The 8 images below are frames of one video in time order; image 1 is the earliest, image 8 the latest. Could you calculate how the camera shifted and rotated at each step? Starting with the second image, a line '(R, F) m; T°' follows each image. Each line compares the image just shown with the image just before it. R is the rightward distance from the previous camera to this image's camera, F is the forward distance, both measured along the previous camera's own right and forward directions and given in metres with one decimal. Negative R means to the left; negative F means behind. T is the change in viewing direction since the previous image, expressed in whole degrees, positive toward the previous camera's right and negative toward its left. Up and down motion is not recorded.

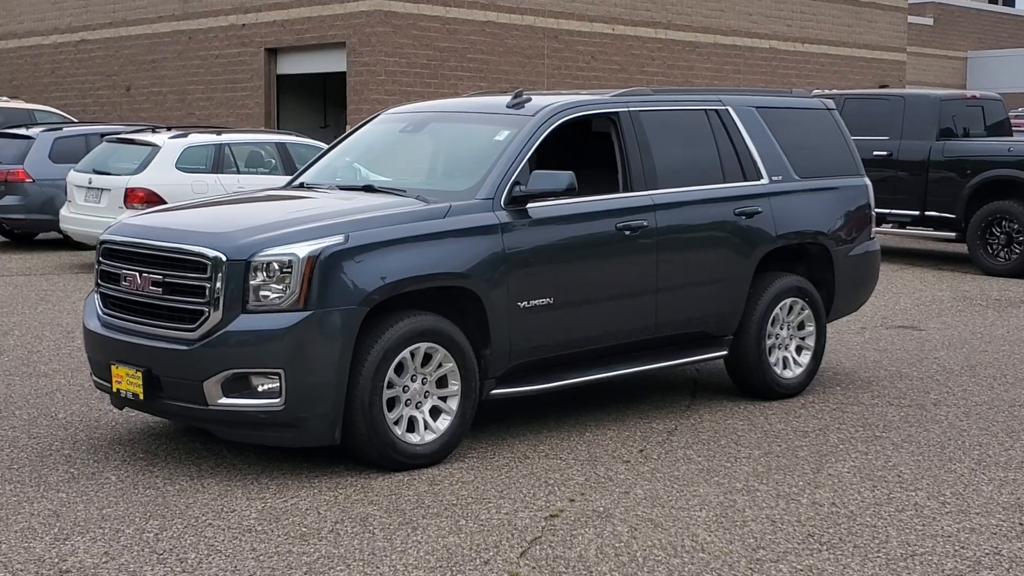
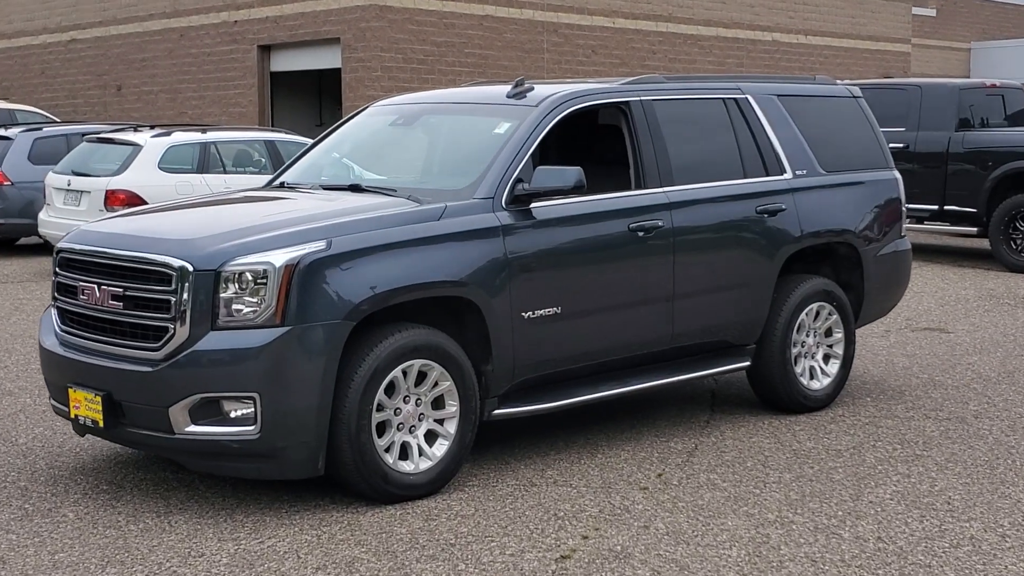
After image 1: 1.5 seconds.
(0.0, +0.6) m; 0°
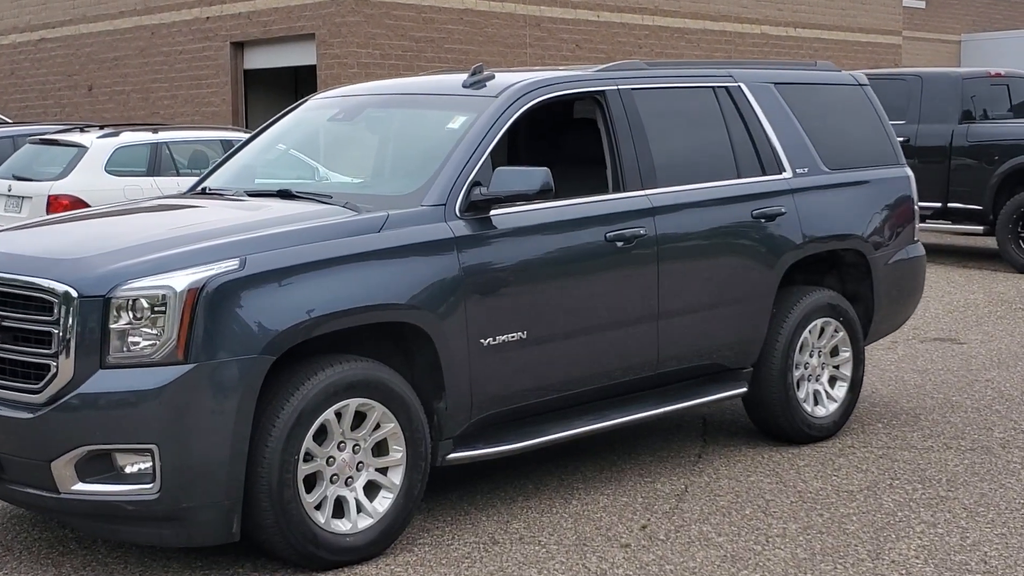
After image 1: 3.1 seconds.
(+0.1, +0.9) m; 0°
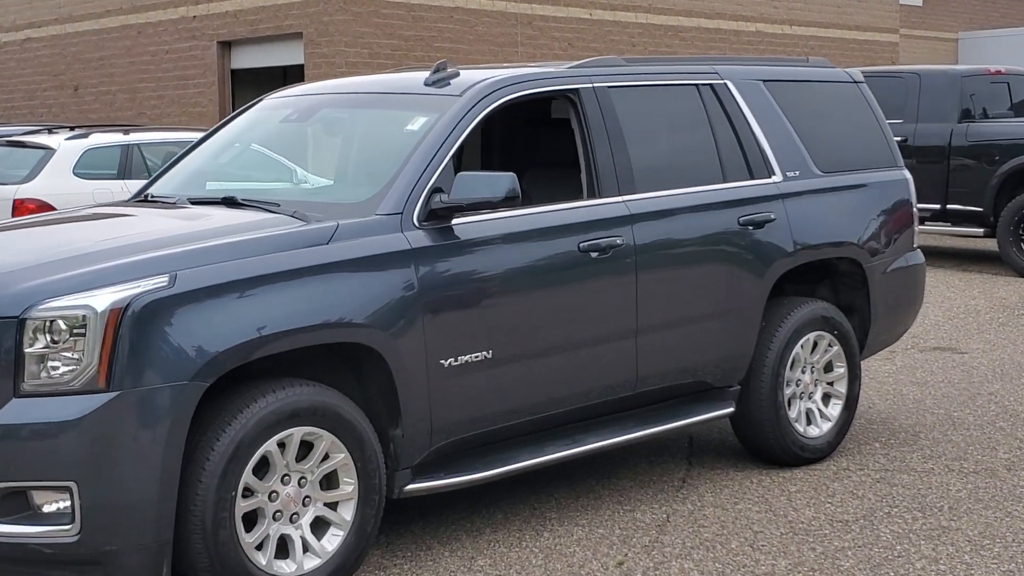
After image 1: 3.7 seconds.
(+0.1, +0.4) m; 0°
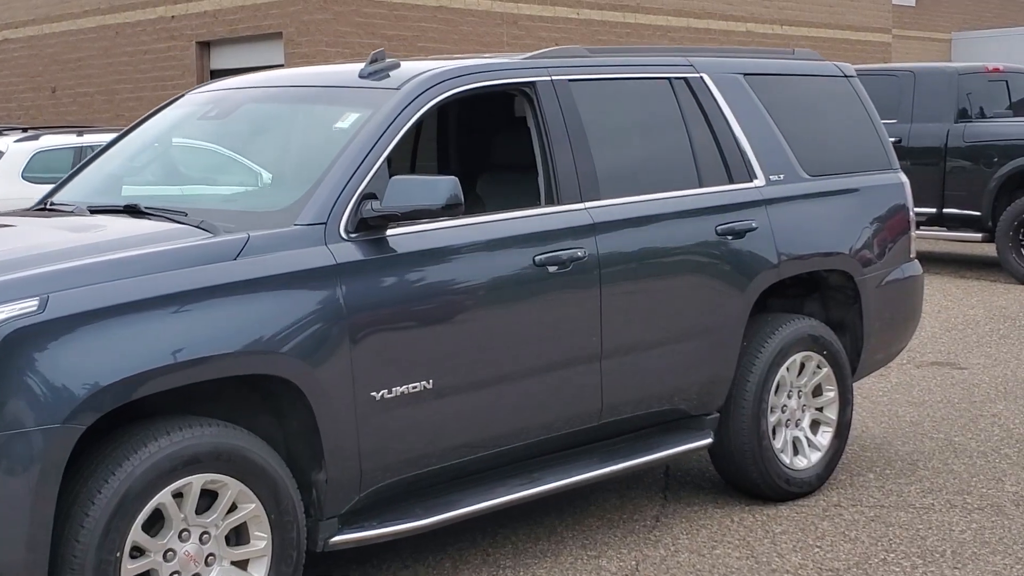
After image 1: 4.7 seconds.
(+0.2, +0.6) m; 0°
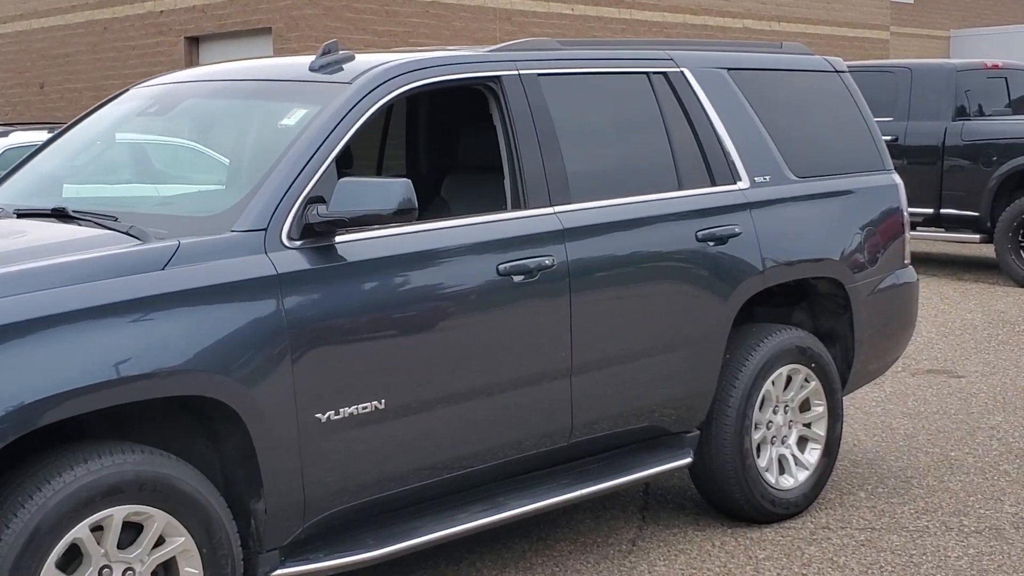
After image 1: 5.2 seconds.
(+0.1, +0.3) m; 0°
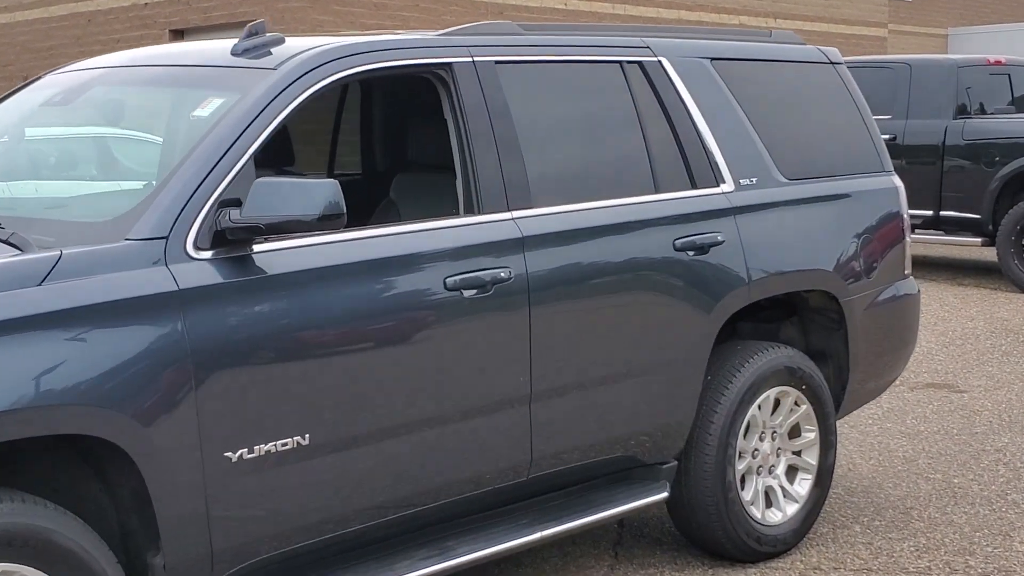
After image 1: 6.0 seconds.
(+0.1, +0.5) m; 0°
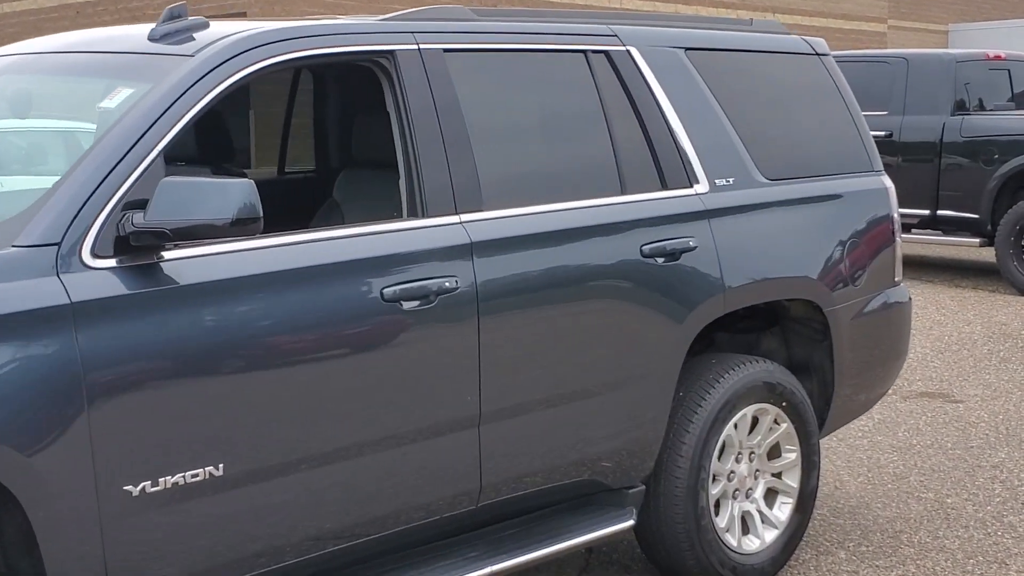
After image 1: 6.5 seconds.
(+0.1, +0.3) m; 0°
